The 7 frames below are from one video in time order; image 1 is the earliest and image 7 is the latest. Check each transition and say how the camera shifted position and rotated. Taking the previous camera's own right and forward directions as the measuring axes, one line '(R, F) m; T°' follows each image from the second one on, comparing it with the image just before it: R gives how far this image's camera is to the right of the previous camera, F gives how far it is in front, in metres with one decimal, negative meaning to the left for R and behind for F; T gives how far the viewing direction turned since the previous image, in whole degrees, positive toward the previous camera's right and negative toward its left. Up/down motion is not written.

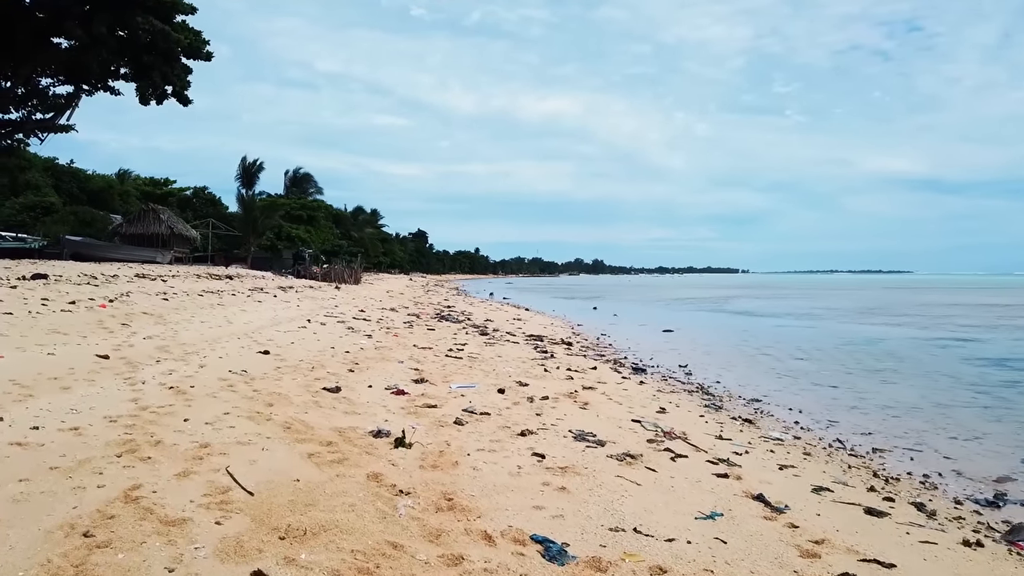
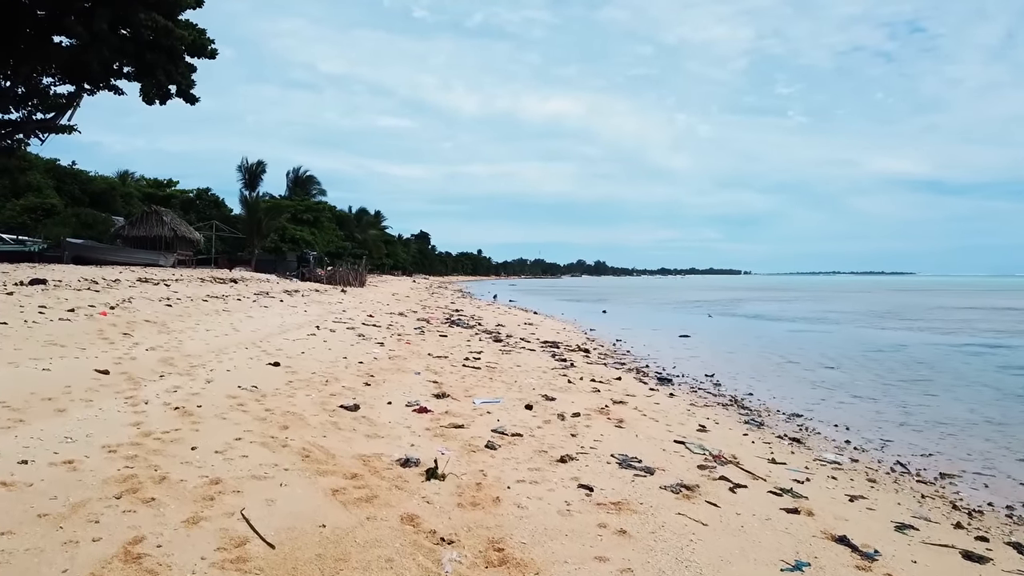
(-0.3, +0.5) m; 0°
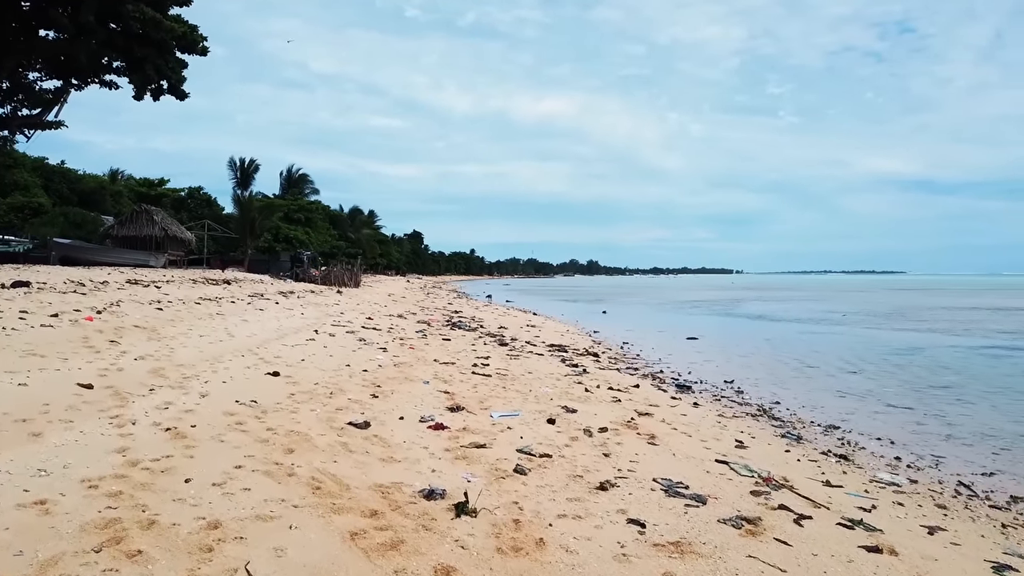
(-0.3, +0.6) m; +1°
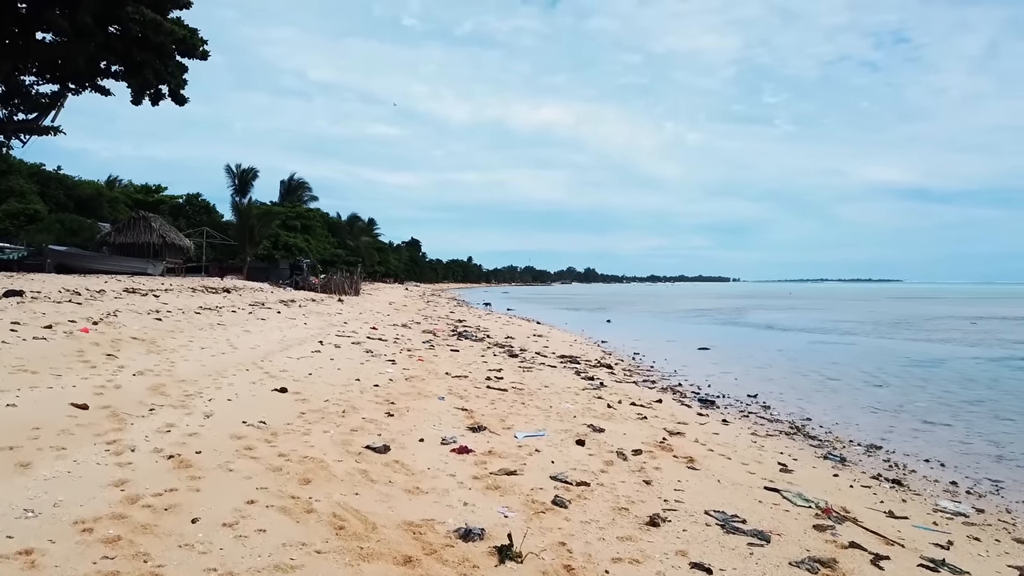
(-0.3, +0.5) m; 0°
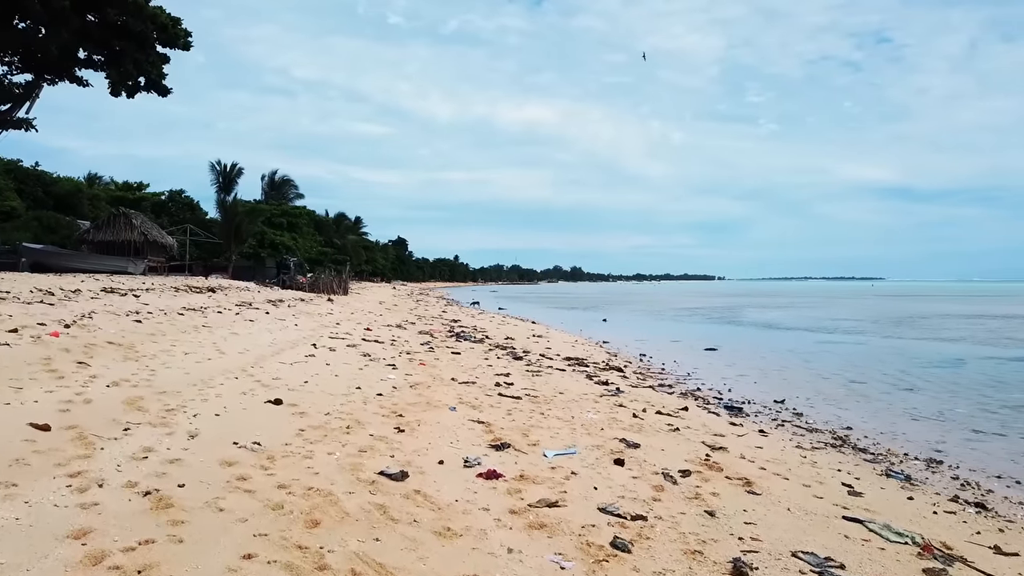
(-0.3, +0.8) m; +1°
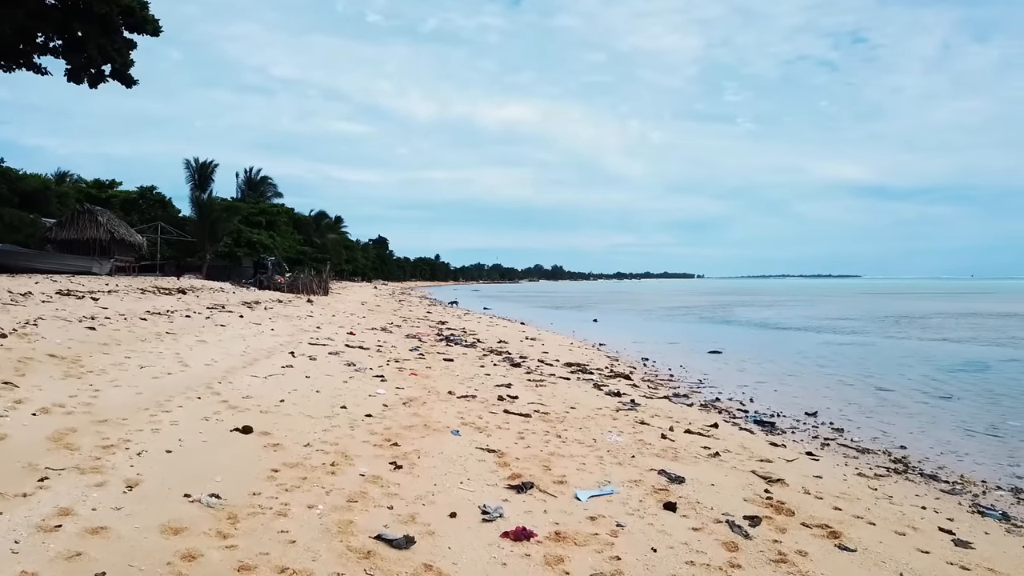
(-0.3, +1.1) m; +2°
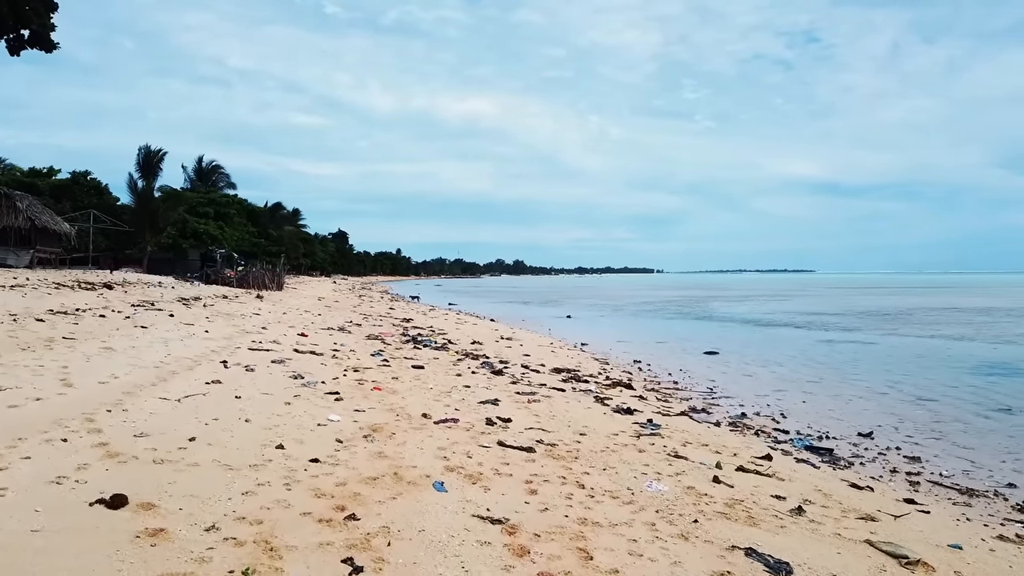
(-0.3, +1.9) m; +3°
